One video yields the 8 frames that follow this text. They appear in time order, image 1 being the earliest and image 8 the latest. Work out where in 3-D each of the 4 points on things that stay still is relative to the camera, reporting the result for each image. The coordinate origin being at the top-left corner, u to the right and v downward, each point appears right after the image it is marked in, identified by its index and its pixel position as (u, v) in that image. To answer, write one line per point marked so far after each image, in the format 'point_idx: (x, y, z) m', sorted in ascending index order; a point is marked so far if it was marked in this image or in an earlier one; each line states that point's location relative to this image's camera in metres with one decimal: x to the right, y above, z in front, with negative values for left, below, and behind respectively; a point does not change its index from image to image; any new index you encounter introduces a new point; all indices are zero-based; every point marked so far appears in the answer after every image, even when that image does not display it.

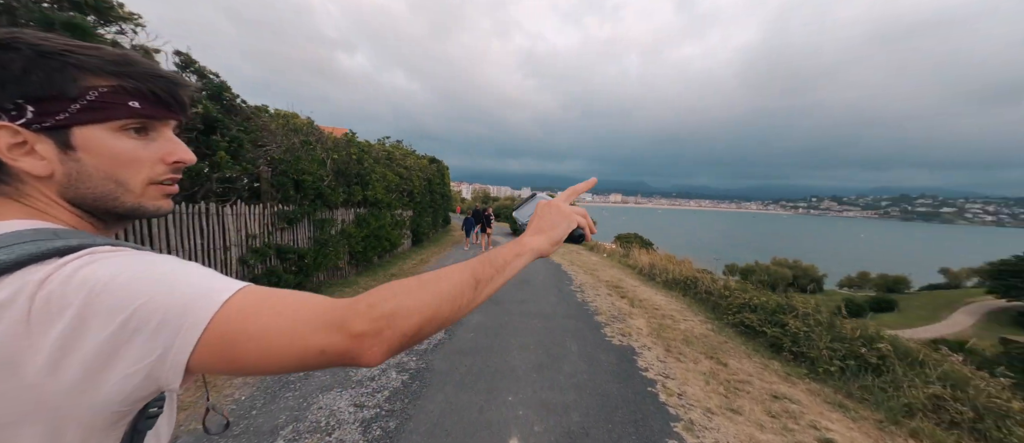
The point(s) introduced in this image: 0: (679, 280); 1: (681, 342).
0: (+4.3, -1.4, +10.2) m
1: (+2.7, -1.9, +6.4) m
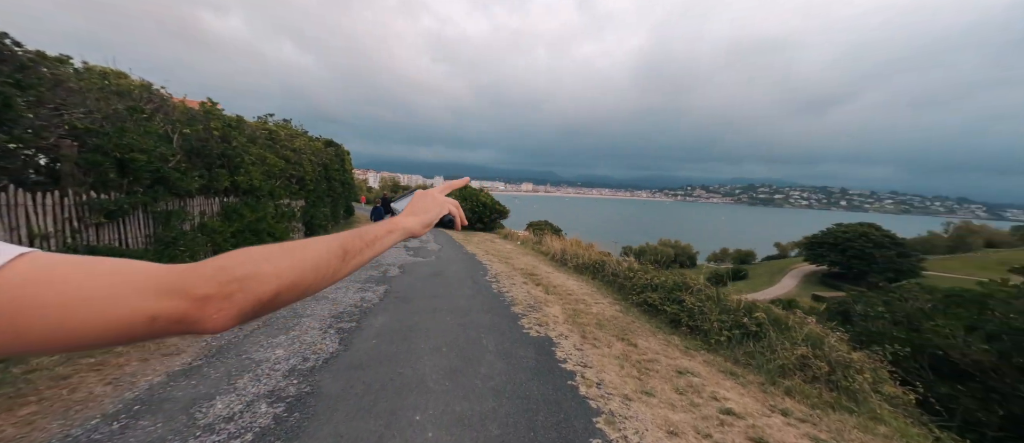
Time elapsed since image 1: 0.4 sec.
0: (+2.1, -1.1, +10.5) m
1: (+1.3, -1.7, +6.4) m
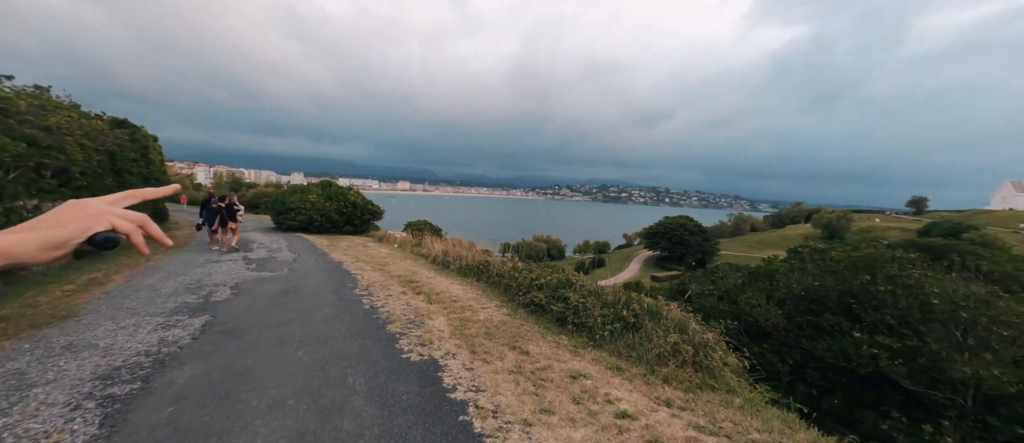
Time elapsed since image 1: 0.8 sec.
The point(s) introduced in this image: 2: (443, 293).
0: (-0.9, -1.1, +9.9) m
1: (-0.4, -1.7, +5.8) m
2: (-1.3, -1.4, +7.9) m
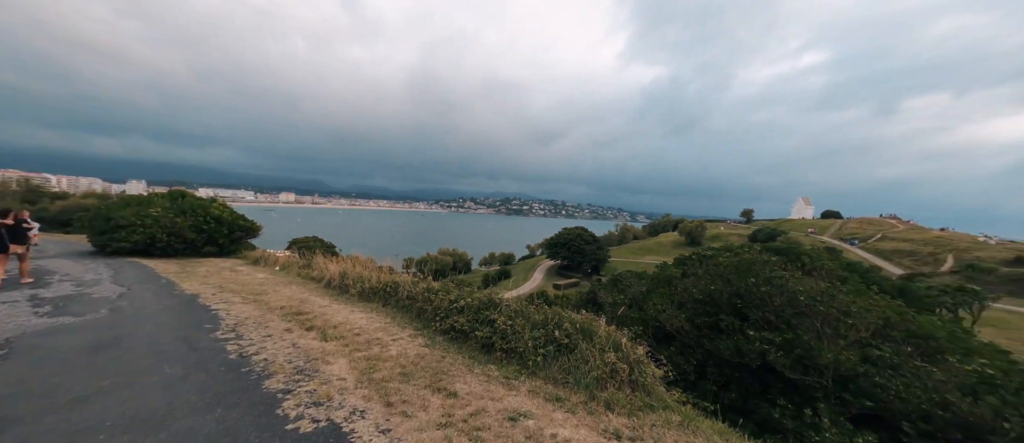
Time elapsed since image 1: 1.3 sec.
0: (-2.8, -1.4, +8.6) m
1: (-1.3, -1.8, +4.6) m
2: (-2.7, -1.7, +6.5) m
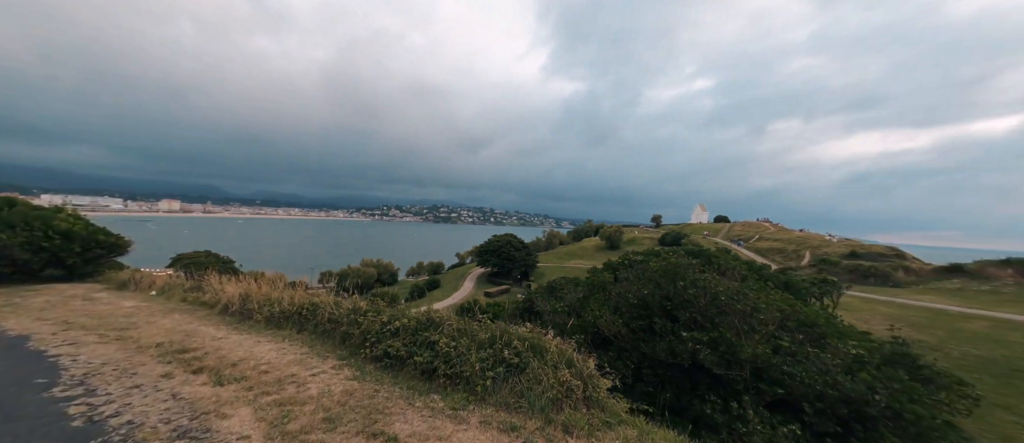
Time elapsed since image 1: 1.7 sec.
0: (-4.0, -1.6, +7.3) m
1: (-1.8, -1.9, +3.7) m
2: (-3.5, -1.8, +5.3) m
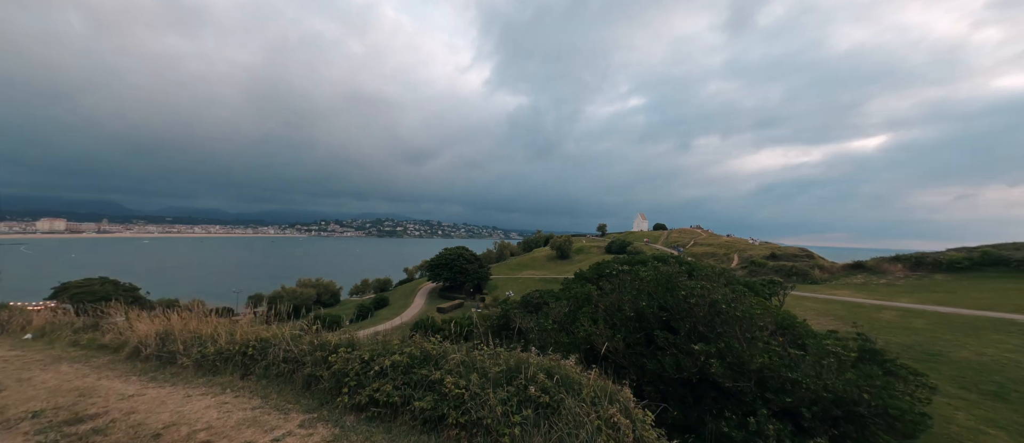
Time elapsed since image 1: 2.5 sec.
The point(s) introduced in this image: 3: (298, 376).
0: (-4.0, -1.8, +5.8) m
1: (-1.3, -2.0, +2.6) m
2: (-3.2, -2.0, +3.8) m
3: (-2.7, -1.9, +5.1) m
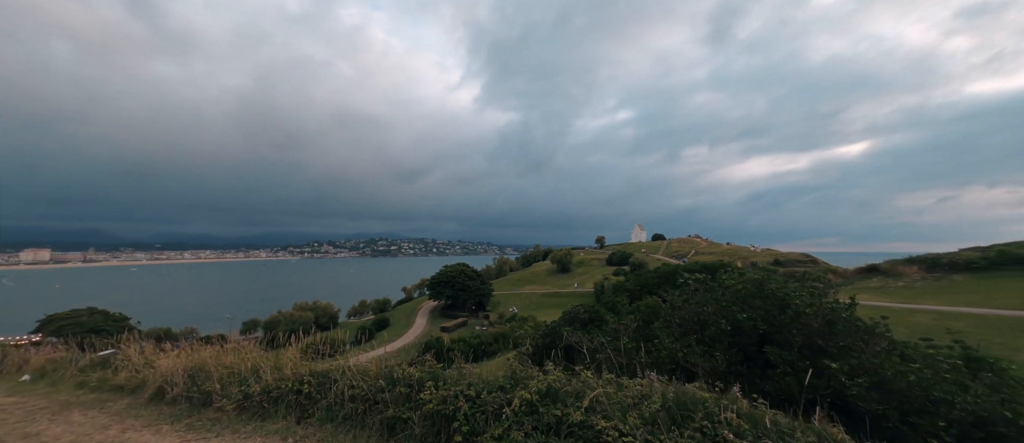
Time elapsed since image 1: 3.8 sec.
0: (-2.8, -2.0, +4.9) m
1: (0.0, -2.0, +1.8) m
2: (-1.9, -2.0, +3.0) m
3: (-1.5, -2.0, +4.2) m
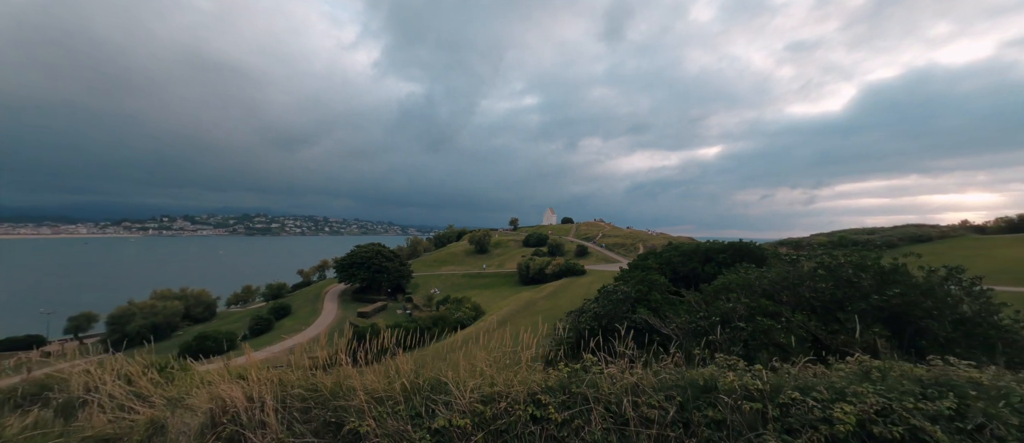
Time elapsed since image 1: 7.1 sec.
0: (+0.1, -1.3, +2.9) m
1: (+3.6, -1.6, +0.6) m
2: (+1.4, -1.5, +1.2) m
3: (+1.5, -1.5, +2.6) m
